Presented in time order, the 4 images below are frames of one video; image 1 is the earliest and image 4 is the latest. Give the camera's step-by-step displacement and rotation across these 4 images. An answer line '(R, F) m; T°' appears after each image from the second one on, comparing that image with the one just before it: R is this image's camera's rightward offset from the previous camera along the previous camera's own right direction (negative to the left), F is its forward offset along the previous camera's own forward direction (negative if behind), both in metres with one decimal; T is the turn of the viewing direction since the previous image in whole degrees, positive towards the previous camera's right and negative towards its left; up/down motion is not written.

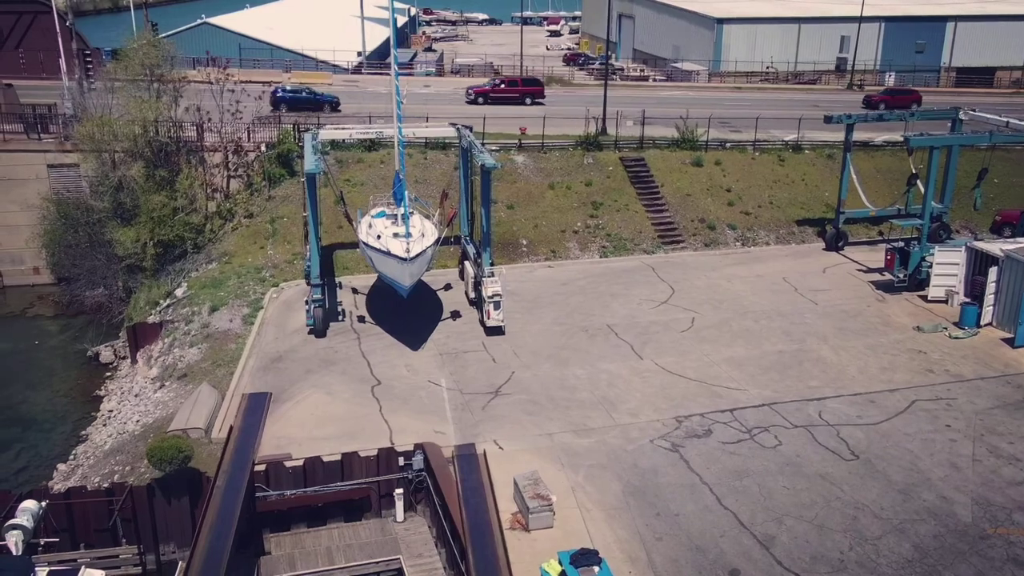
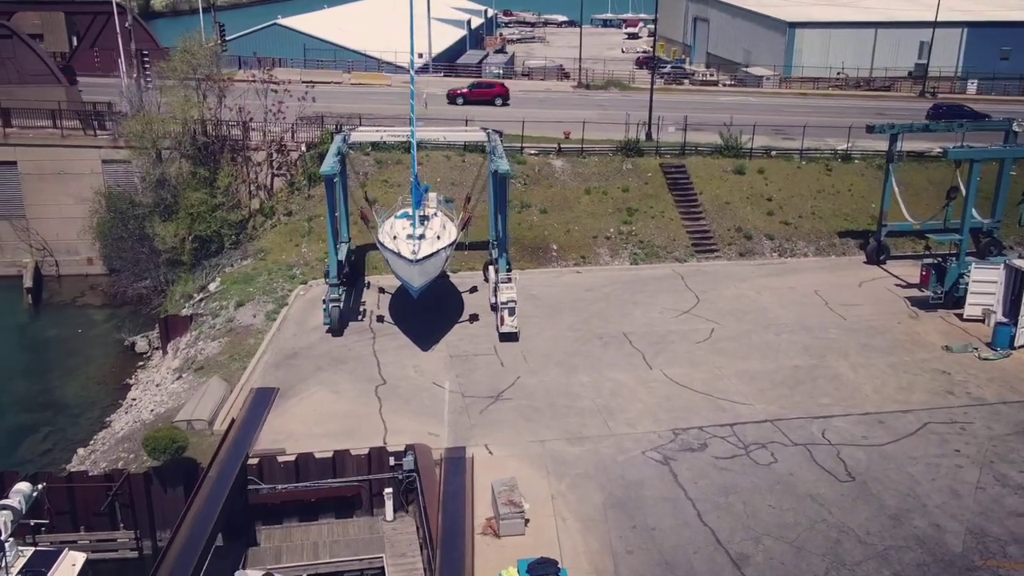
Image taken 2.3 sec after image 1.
(+1.4, 0.0) m; -5°
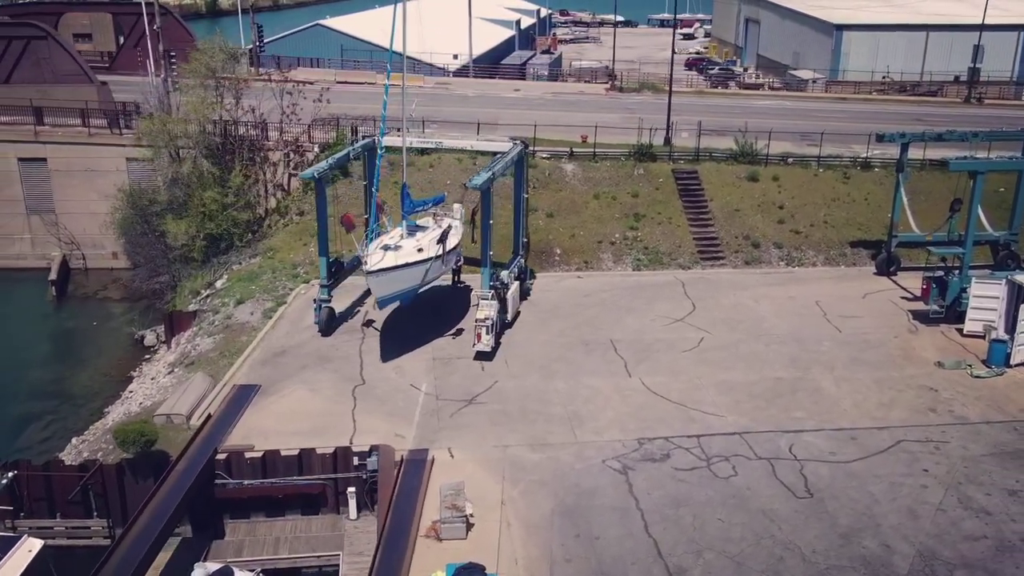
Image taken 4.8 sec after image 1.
(+1.6, -0.1) m; -3°
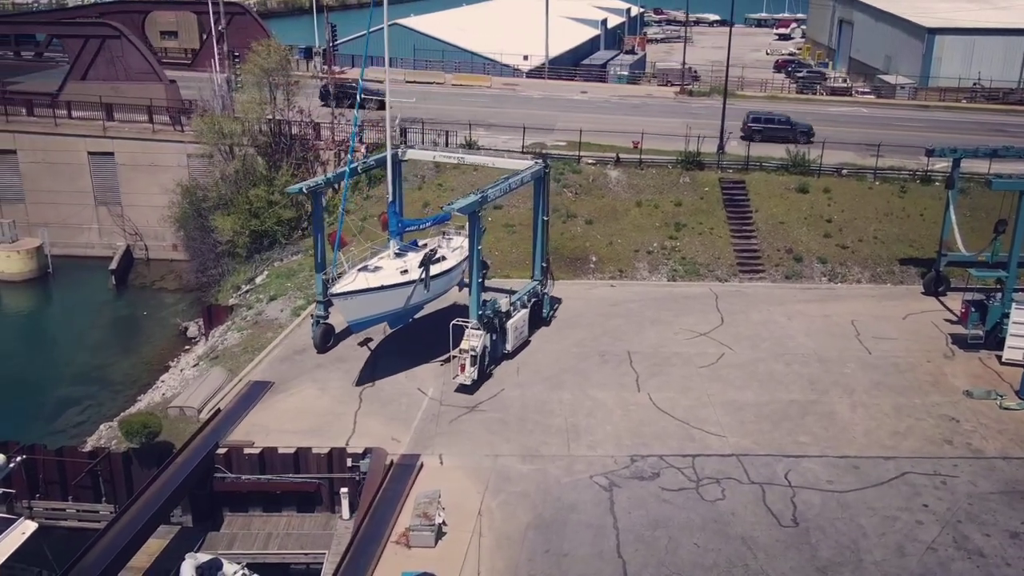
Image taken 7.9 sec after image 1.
(+1.7, 0.0) m; -6°
